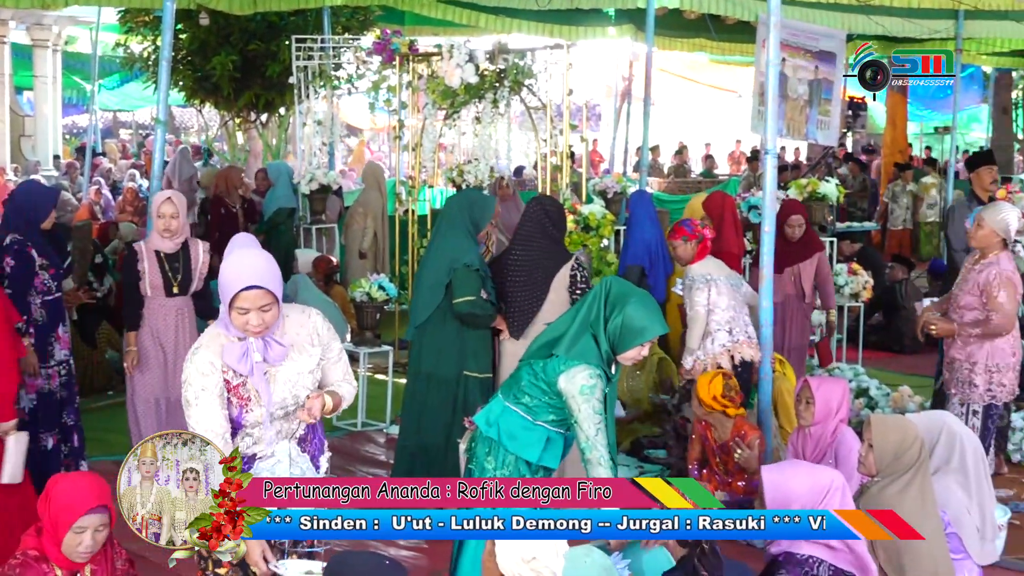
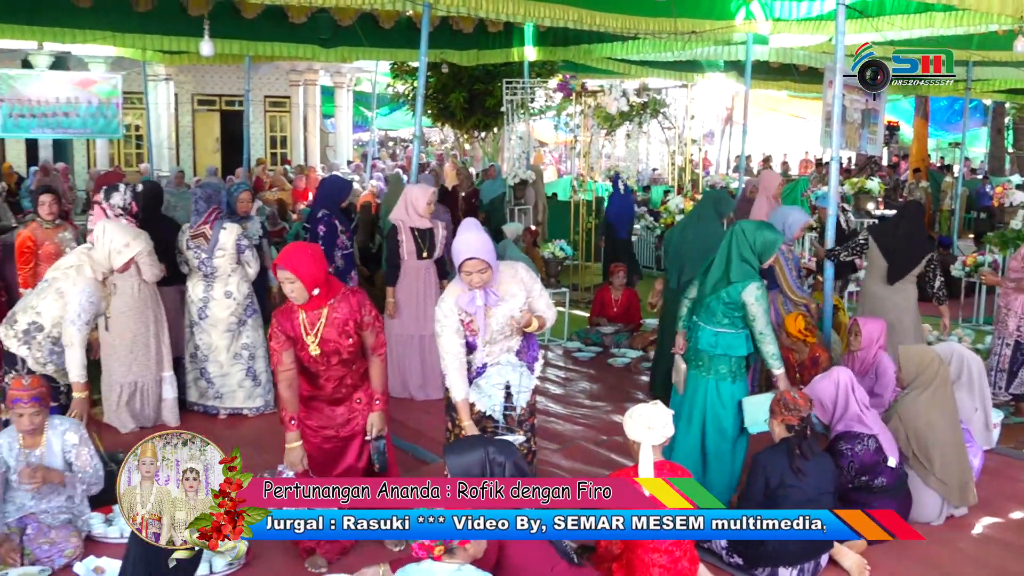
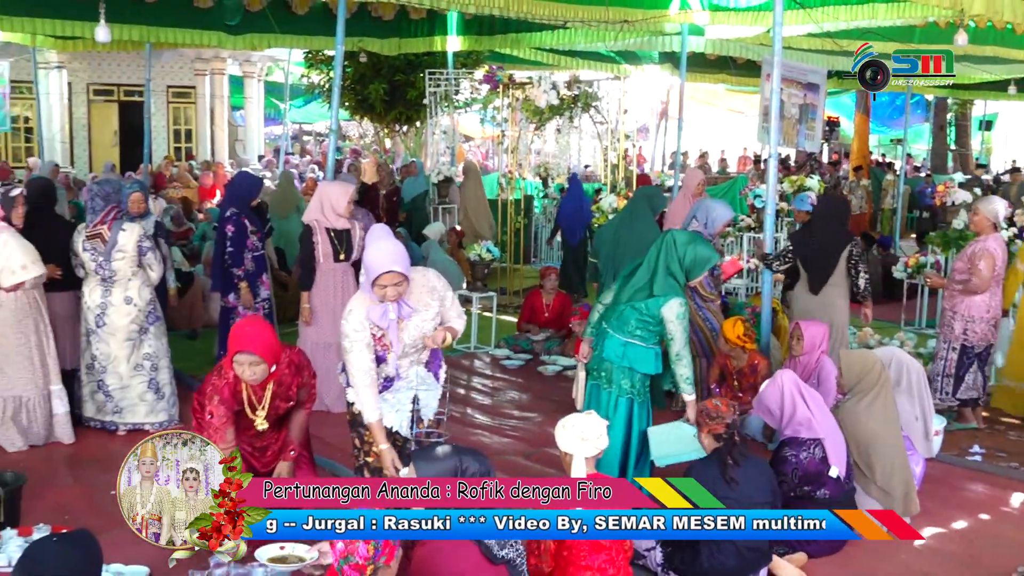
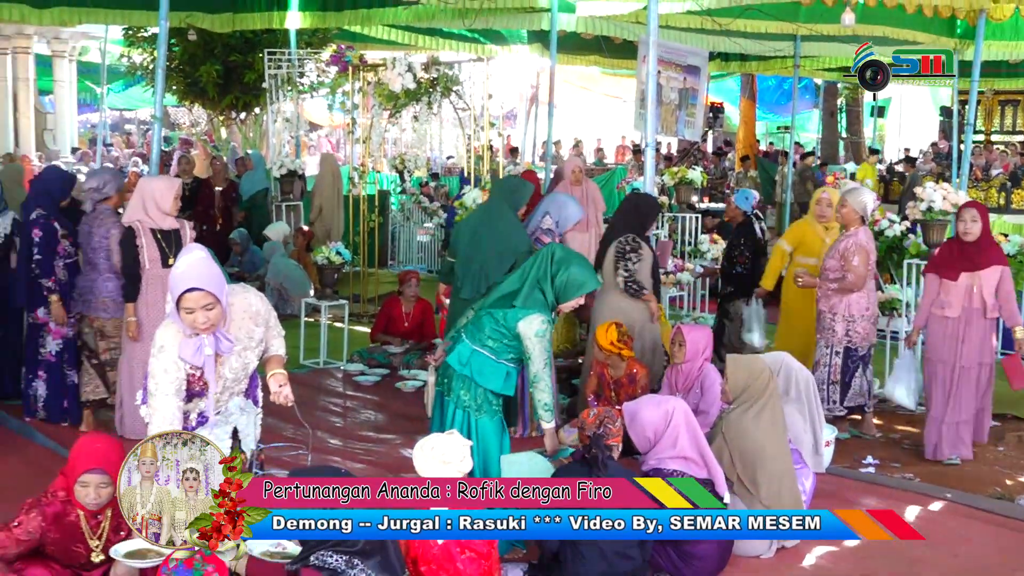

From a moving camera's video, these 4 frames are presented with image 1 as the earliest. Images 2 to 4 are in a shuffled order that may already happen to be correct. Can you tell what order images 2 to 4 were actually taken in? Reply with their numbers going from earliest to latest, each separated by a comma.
4, 3, 2
